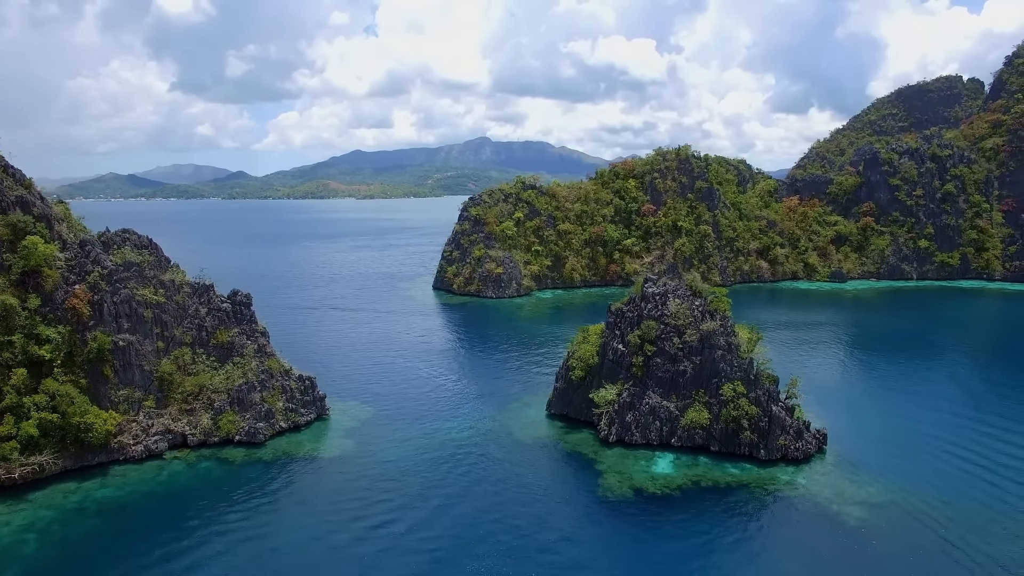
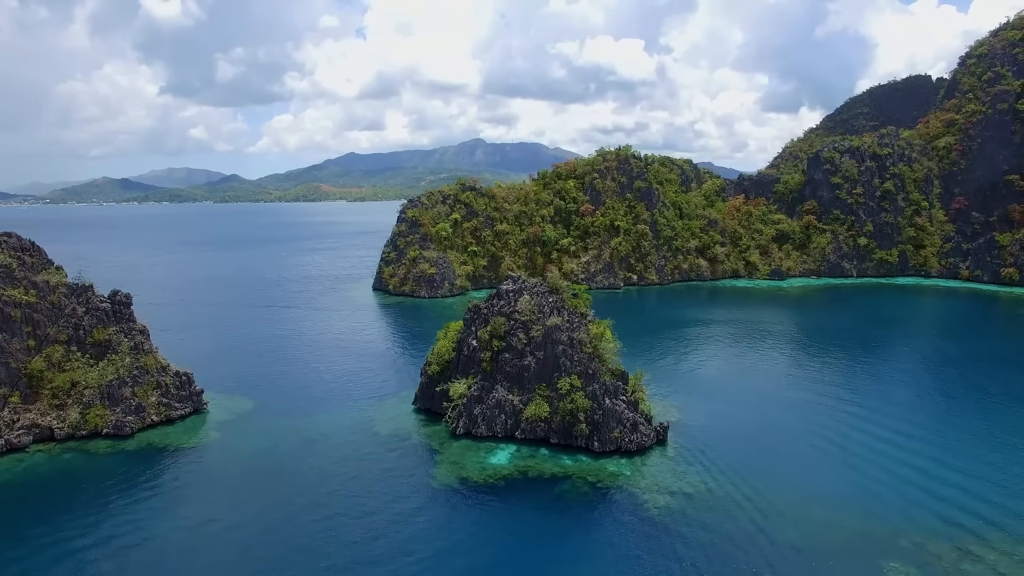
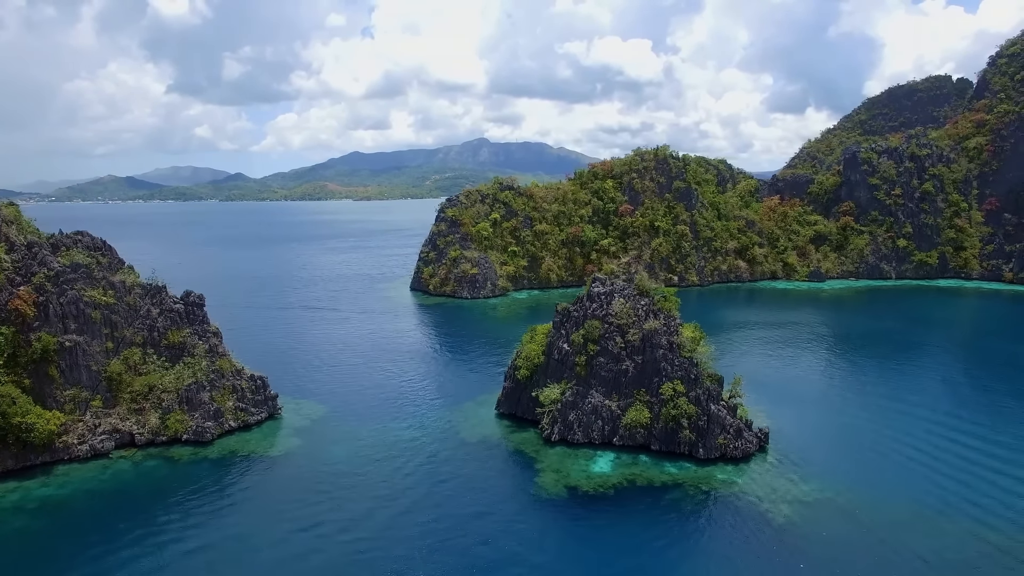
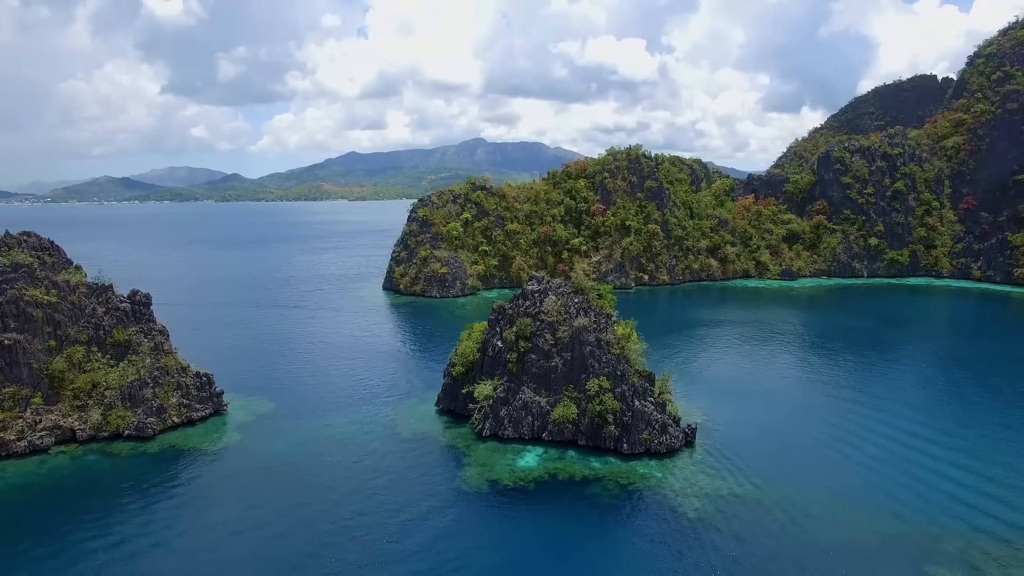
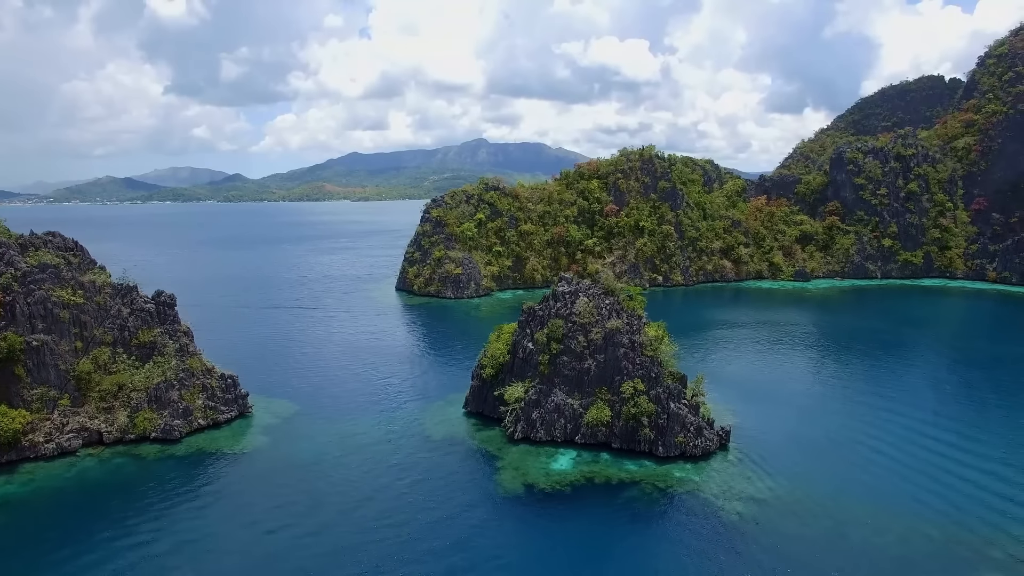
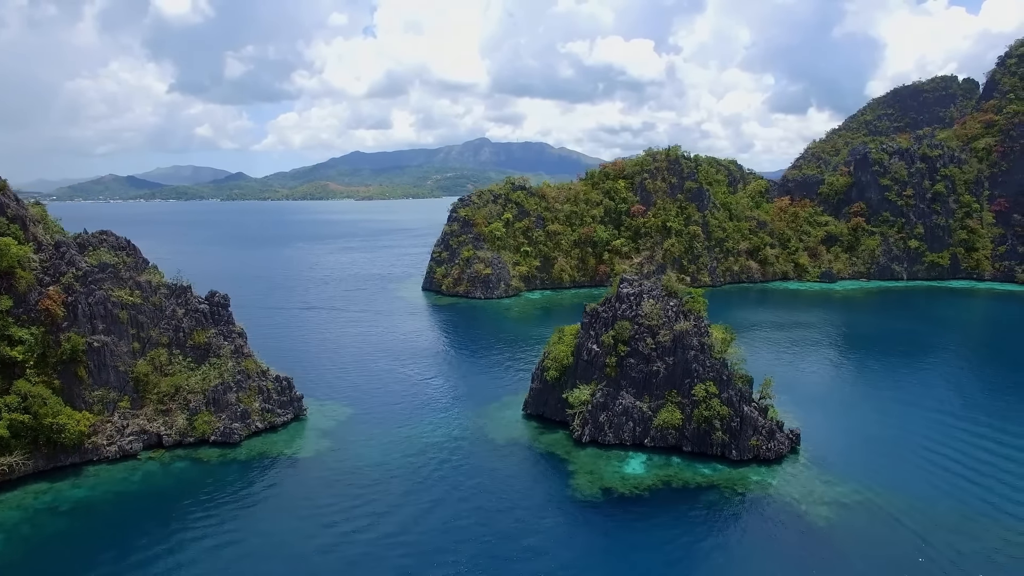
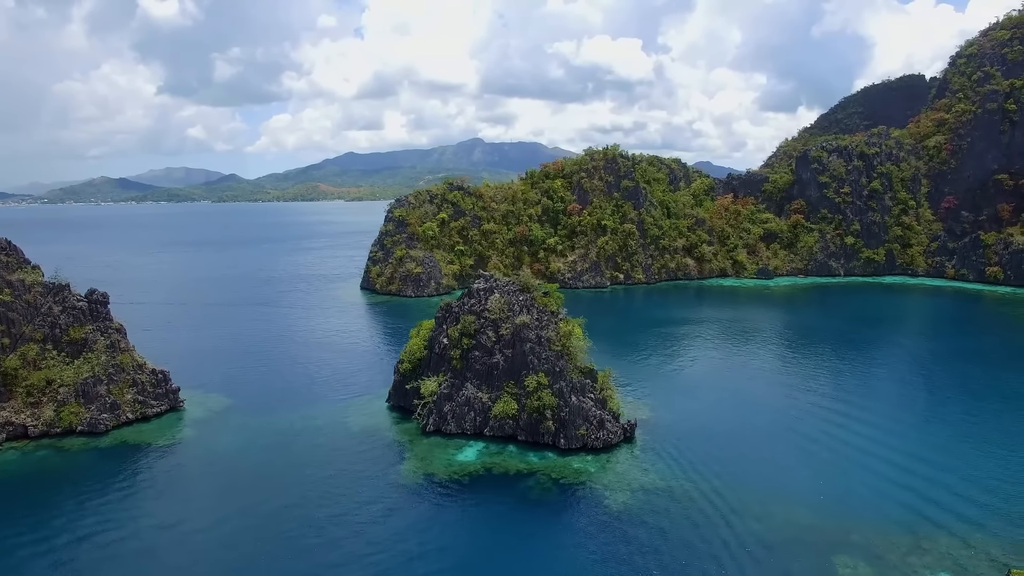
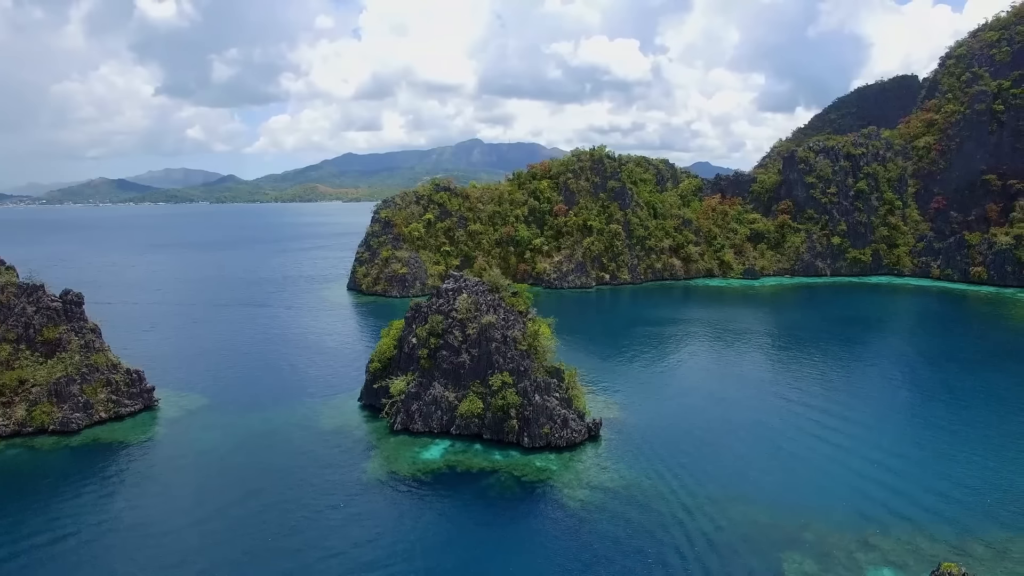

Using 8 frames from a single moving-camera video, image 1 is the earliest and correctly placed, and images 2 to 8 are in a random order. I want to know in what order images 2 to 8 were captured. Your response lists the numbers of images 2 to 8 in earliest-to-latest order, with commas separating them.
6, 3, 5, 4, 2, 7, 8
